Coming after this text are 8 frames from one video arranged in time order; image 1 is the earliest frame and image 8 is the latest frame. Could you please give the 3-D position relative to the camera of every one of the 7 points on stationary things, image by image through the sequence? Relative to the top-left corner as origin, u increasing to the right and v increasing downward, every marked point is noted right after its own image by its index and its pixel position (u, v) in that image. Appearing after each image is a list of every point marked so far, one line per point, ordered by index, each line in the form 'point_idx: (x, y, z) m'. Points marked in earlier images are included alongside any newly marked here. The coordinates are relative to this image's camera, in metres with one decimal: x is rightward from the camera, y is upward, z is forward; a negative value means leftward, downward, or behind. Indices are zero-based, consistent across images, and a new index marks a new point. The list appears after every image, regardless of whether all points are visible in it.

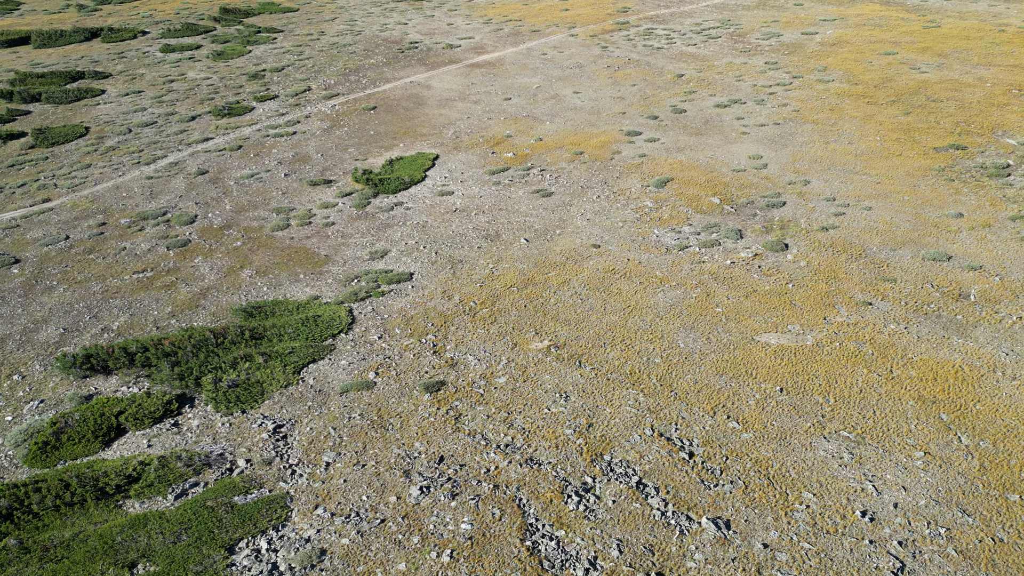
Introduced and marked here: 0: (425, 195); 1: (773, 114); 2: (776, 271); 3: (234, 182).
0: (-2.9, +3.0, +14.5) m
1: (+12.0, +7.7, +19.8) m
2: (+6.3, +0.4, +10.8) m
3: (-10.0, +3.6, +15.8) m
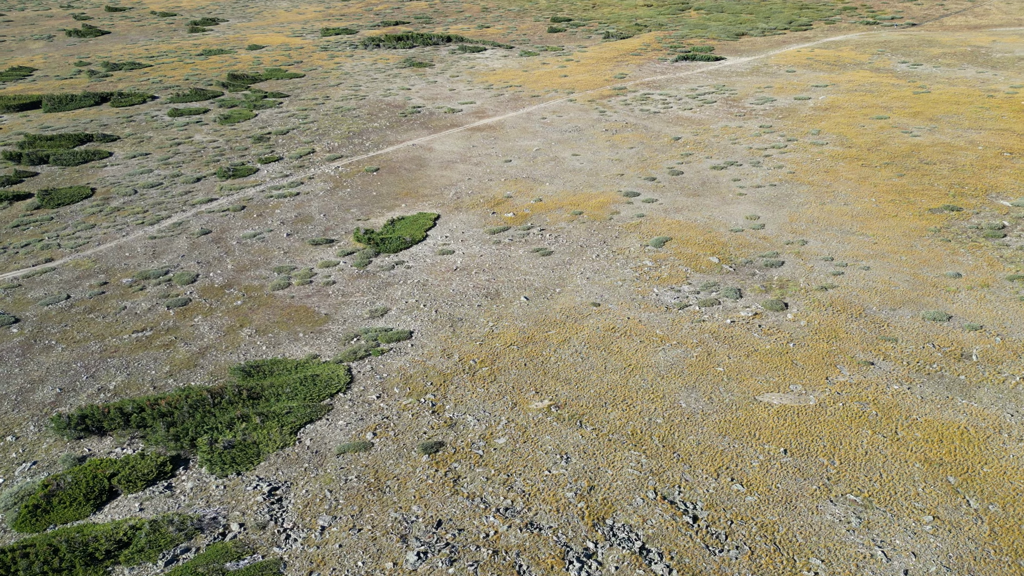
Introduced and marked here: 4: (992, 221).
0: (-2.9, +1.1, +14.9) m
1: (+12.0, +5.1, +20.7) m
2: (+6.3, -1.0, +10.8) m
3: (-9.9, +1.6, +16.2) m
4: (+17.4, +2.3, +16.3) m
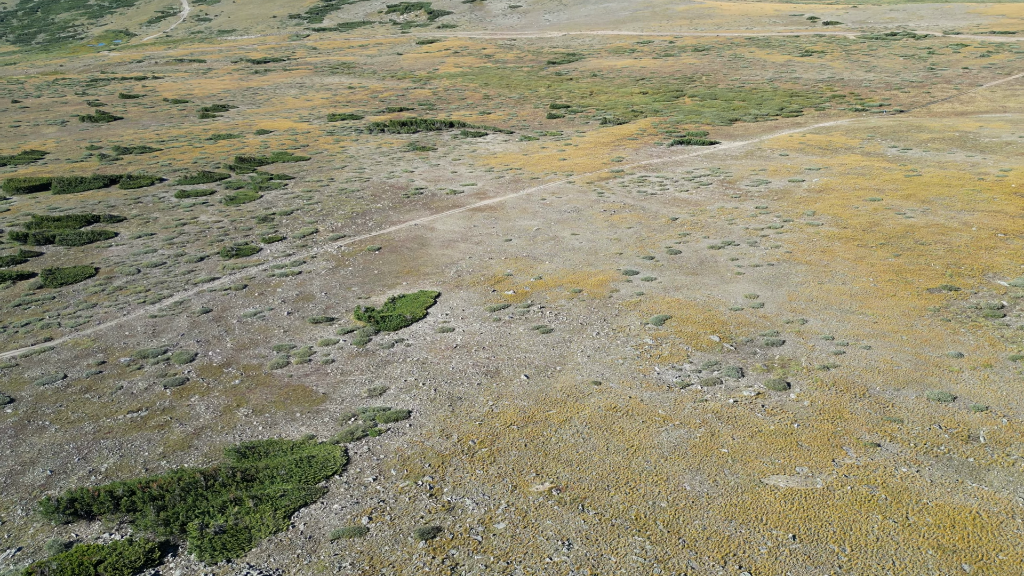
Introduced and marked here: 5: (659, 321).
0: (-2.8, -1.4, +15.1) m
1: (+12.0, +1.5, +21.4) m
2: (+6.3, -2.9, +10.7) m
3: (-9.9, -1.2, +16.5) m
4: (+17.4, -0.5, +16.6) m
5: (+4.8, -1.1, +14.8) m
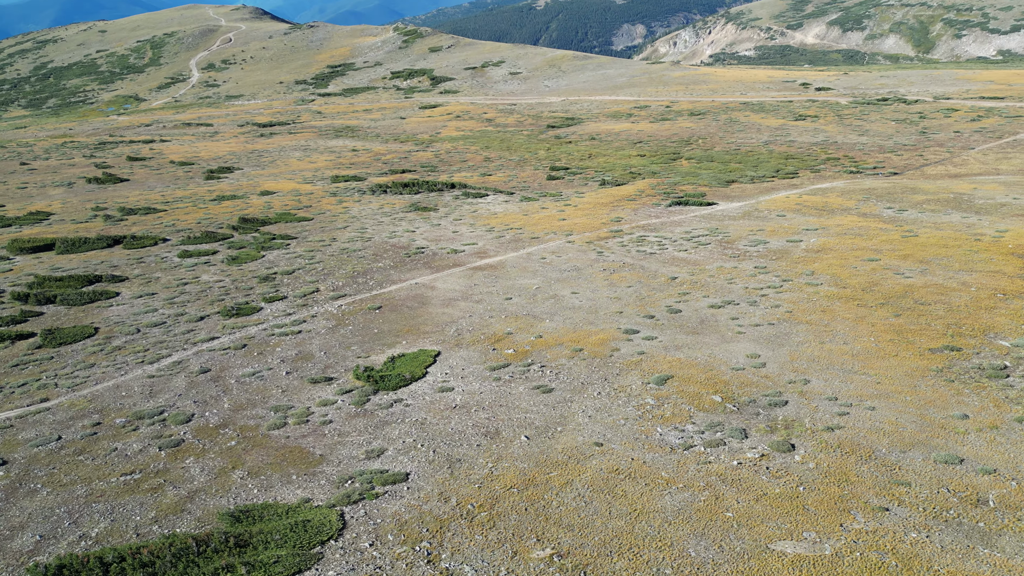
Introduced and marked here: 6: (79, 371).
0: (-2.8, -3.4, +15.0) m
1: (+12.0, -1.3, +21.6) m
2: (+6.3, -4.2, +10.5) m
3: (-9.9, -3.3, +16.4) m
4: (+17.5, -2.7, +16.6) m
5: (+4.8, -3.0, +14.8) m
6: (-16.8, -3.2, +17.8) m
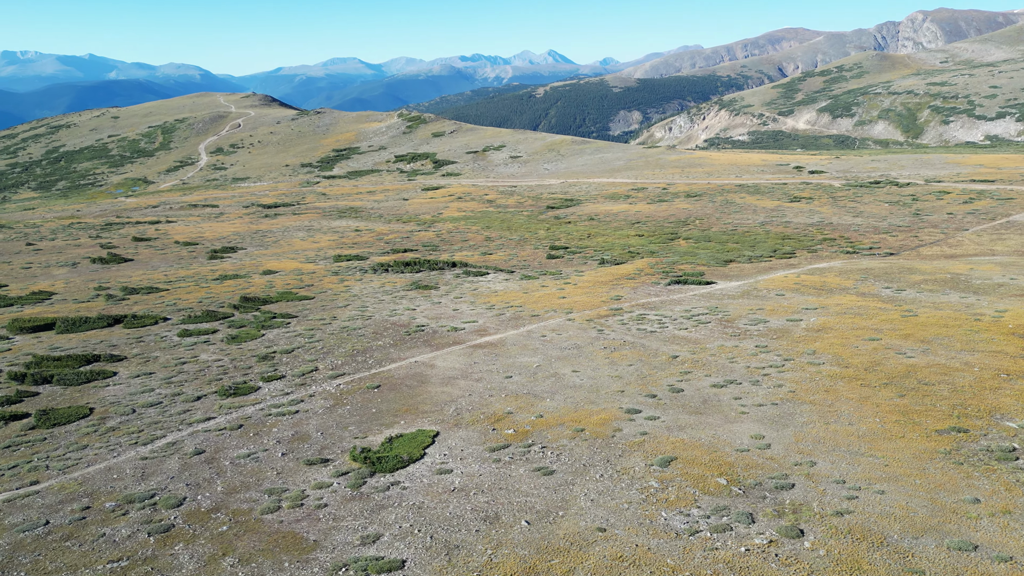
0: (-2.8, -5.9, +14.7) m
1: (+12.1, -5.0, +21.5) m
2: (+6.3, -6.0, +10.0) m
3: (-9.9, -6.1, +16.1) m
4: (+17.5, -5.5, +16.4) m
5: (+4.8, -5.5, +14.5) m
6: (-16.8, -6.3, +17.5) m
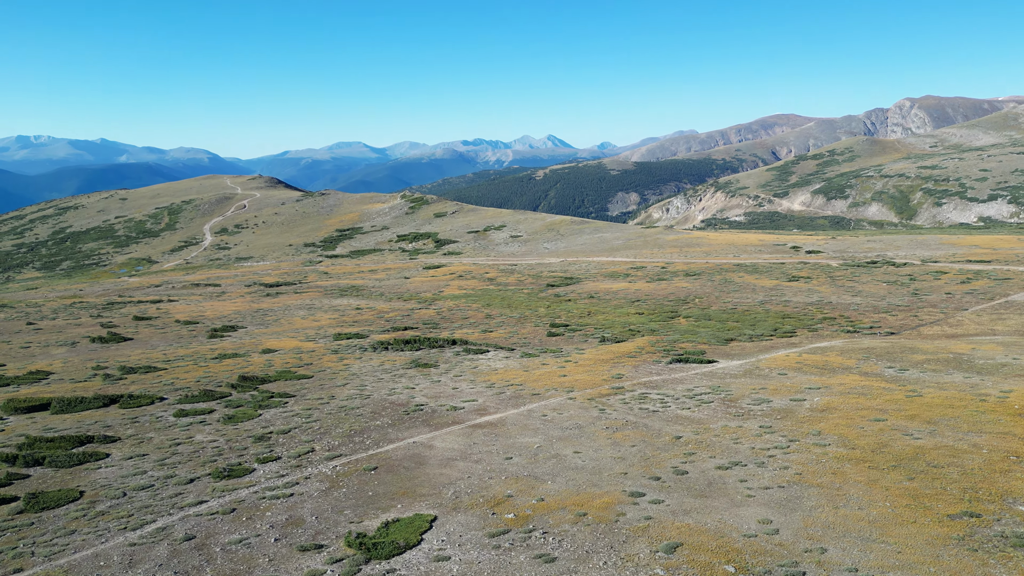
0: (-2.8, -8.4, +14.2) m
1: (+12.1, -8.7, +21.1) m
2: (+6.3, -7.8, +9.6) m
3: (-9.9, -8.8, +15.6) m
4: (+17.5, -8.3, +15.9) m
5: (+4.8, -8.0, +14.1) m
6: (-16.8, -9.2, +17.0) m
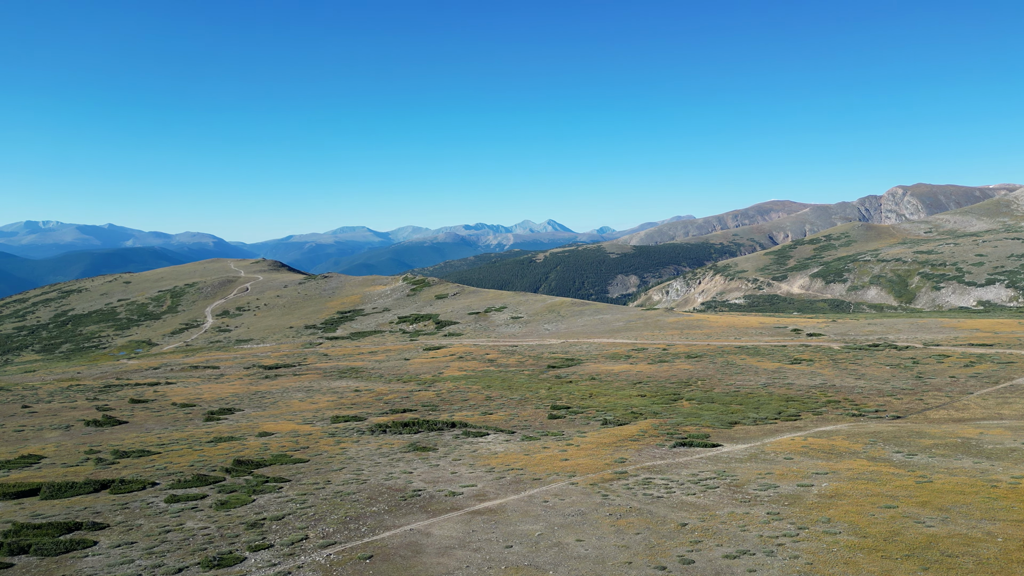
0: (-2.8, -10.9, +13.8) m
1: (+12.1, -12.4, +20.6) m
2: (+6.3, -9.5, +9.4) m
3: (-9.9, -11.6, +15.1) m
4: (+17.5, -11.2, +15.5) m
5: (+4.8, -10.5, +13.8) m
6: (-16.8, -12.2, +16.4) m
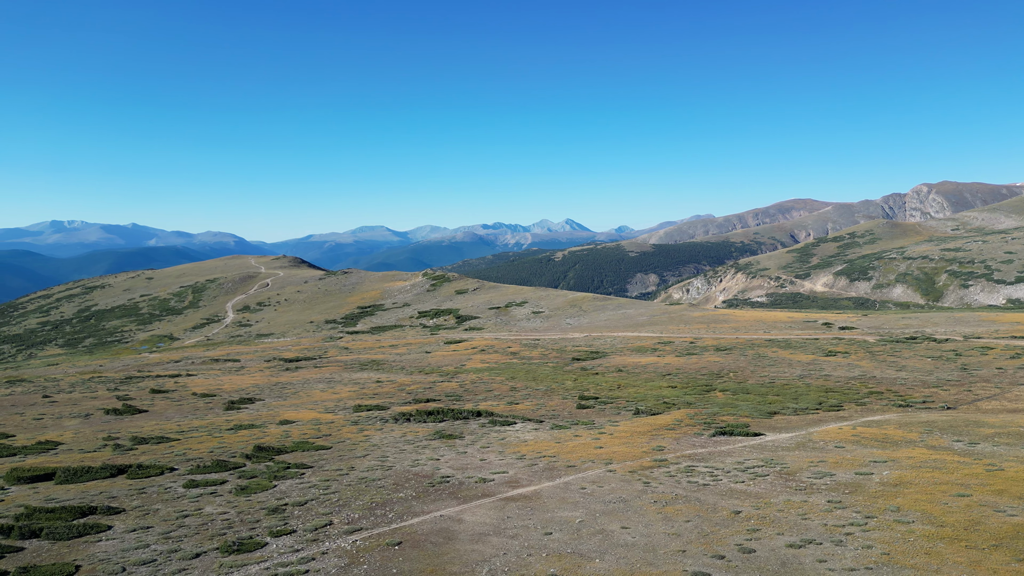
0: (-1.3, -9.1, +11.9) m
1: (+13.9, -10.4, +18.1) m
2: (+7.6, -7.5, +7.2) m
3: (-8.3, -9.9, +13.4) m
4: (+19.1, -9.0, +12.9) m
5: (+6.3, -8.5, +11.6) m
6: (-15.1, -10.6, +15.0) m
